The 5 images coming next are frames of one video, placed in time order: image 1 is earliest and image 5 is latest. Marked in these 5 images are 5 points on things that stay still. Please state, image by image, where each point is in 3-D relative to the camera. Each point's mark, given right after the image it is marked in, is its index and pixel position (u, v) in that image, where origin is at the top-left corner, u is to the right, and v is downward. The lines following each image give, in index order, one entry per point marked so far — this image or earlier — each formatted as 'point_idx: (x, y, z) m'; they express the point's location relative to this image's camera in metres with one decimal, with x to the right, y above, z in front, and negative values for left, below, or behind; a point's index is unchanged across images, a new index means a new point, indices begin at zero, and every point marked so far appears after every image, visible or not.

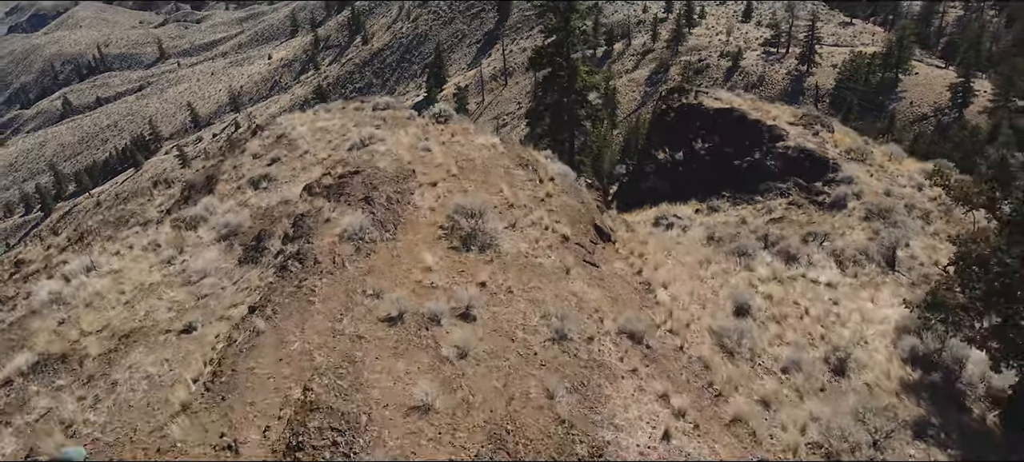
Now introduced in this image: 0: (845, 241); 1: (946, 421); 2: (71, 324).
0: (+7.8, -0.3, +18.5) m
1: (+5.6, -2.6, +10.5) m
2: (-6.8, -1.0, +12.2) m
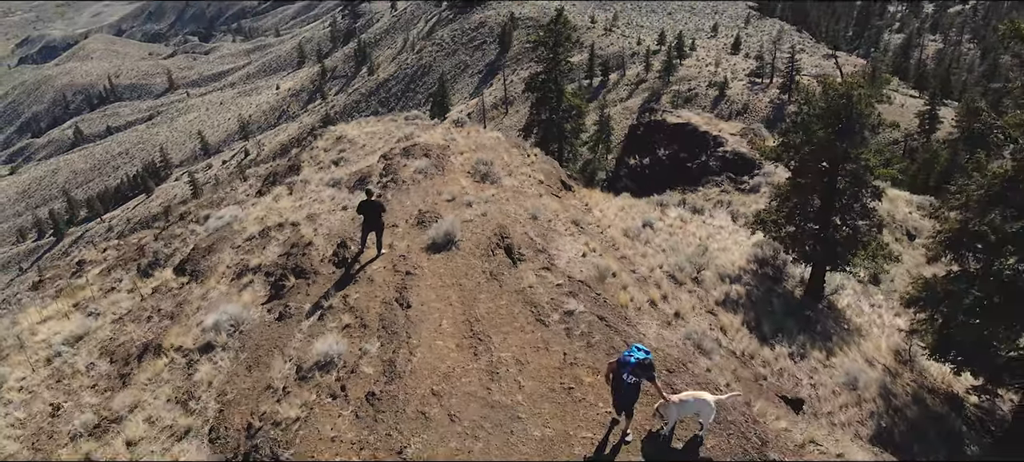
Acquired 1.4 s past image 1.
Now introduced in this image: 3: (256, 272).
0: (+7.8, +0.8, +26.4) m
1: (+5.6, -1.2, +18.3) m
2: (-6.8, +0.3, +20.1) m
3: (-4.5, -0.7, +13.9) m
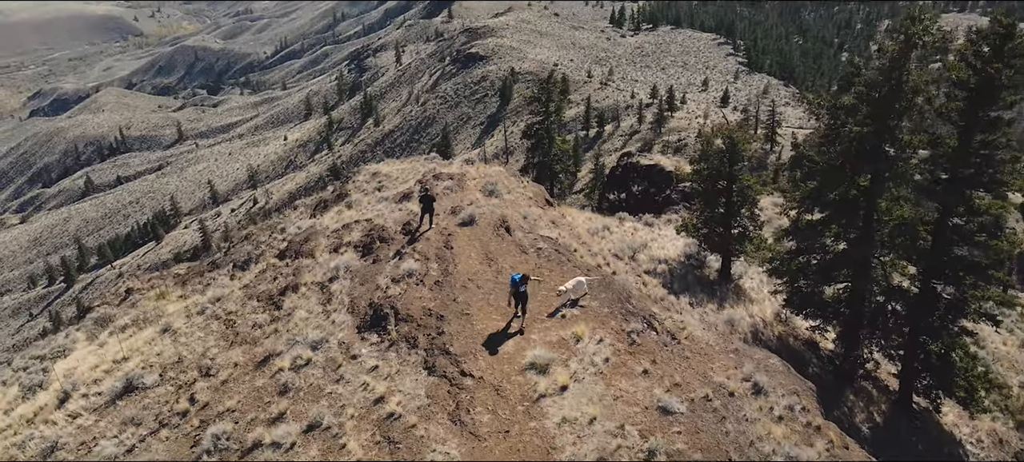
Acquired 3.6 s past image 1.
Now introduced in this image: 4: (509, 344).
0: (+7.7, +0.3, +34.6) m
1: (+5.5, -1.2, +26.4) m
2: (-6.9, +0.2, +28.3) m
3: (-4.6, -0.4, +22.0) m
4: (-0.1, -2.1, +14.1) m
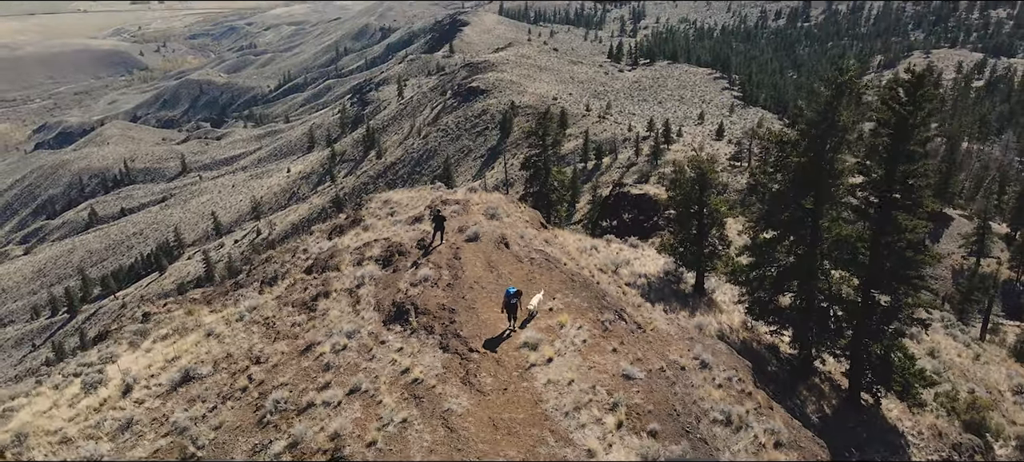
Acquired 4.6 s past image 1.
0: (+7.7, -0.8, +38.3) m
1: (+5.5, -1.9, +30.0) m
2: (-6.9, -0.5, +32.0) m
3: (-4.6, -0.9, +25.7) m
4: (-0.1, -2.3, +17.7) m
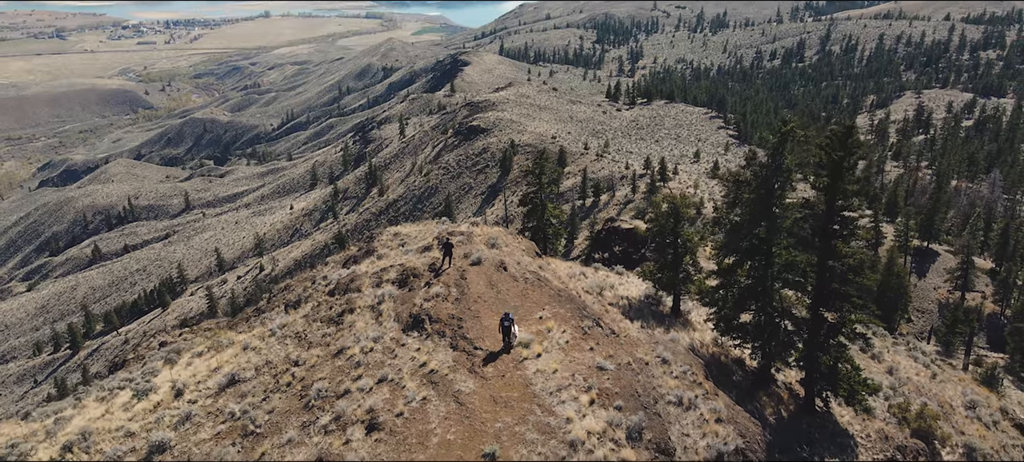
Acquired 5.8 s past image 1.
0: (+7.6, -2.3, +42.4) m
1: (+5.4, -3.1, +34.1) m
2: (-7.0, -1.8, +36.1) m
3: (-4.7, -1.9, +29.8) m
4: (-0.2, -3.0, +21.8) m
